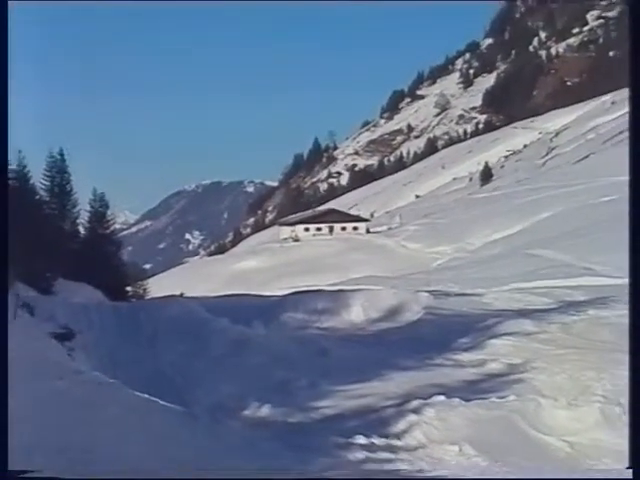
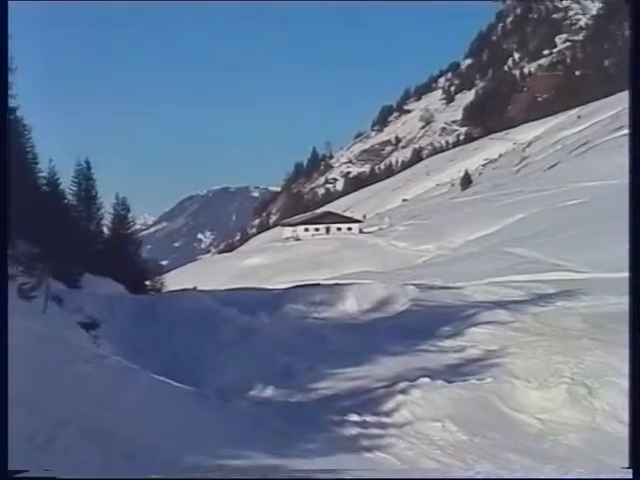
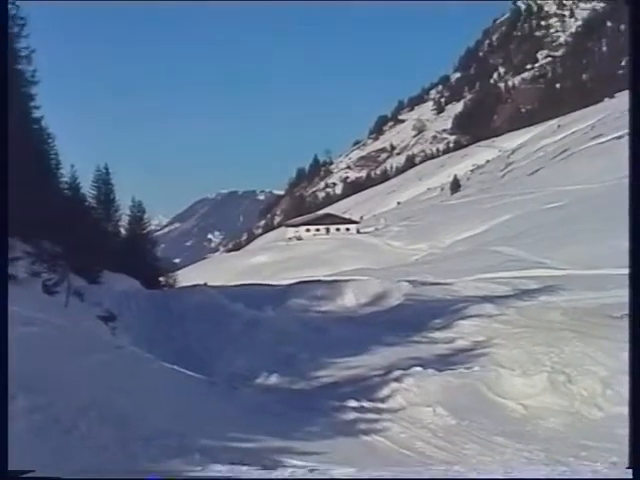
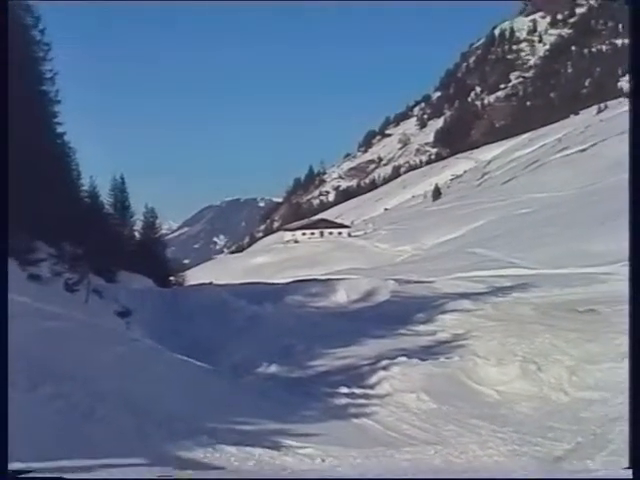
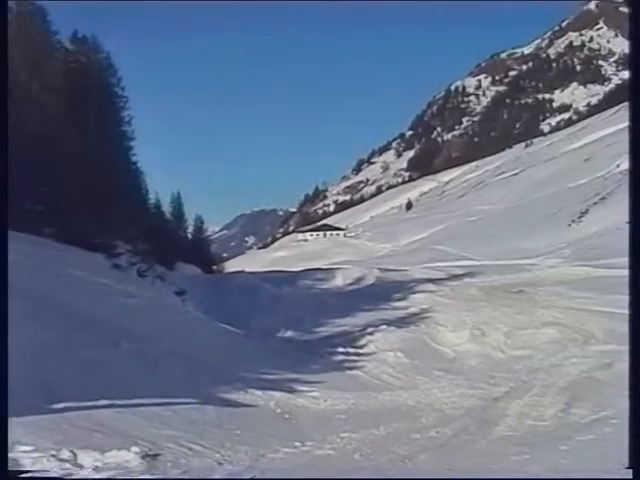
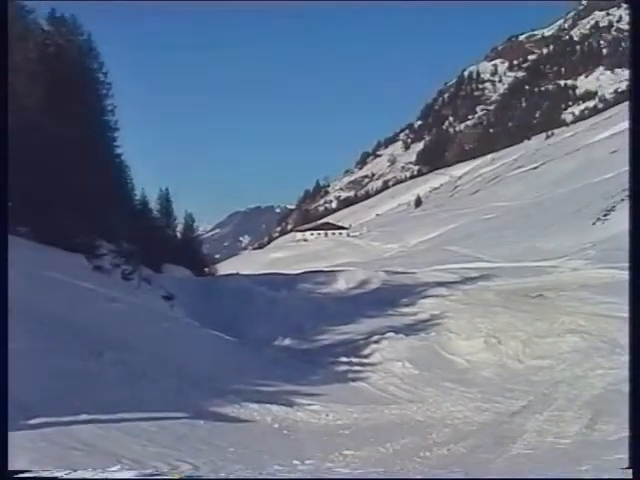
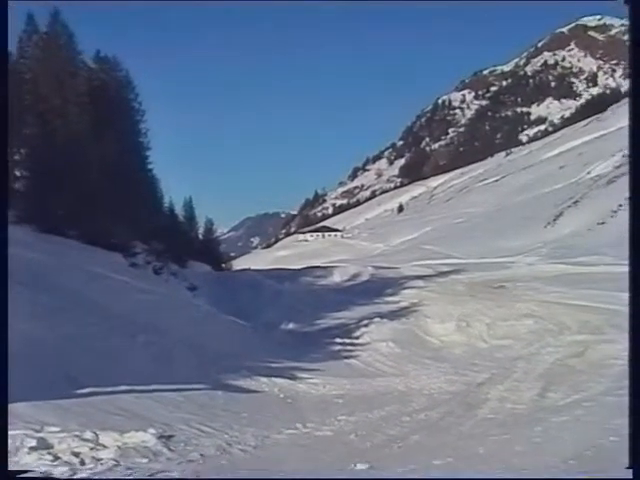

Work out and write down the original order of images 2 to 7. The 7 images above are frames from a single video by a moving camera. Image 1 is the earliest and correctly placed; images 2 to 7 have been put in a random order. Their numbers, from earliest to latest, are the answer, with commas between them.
2, 3, 4, 6, 5, 7
